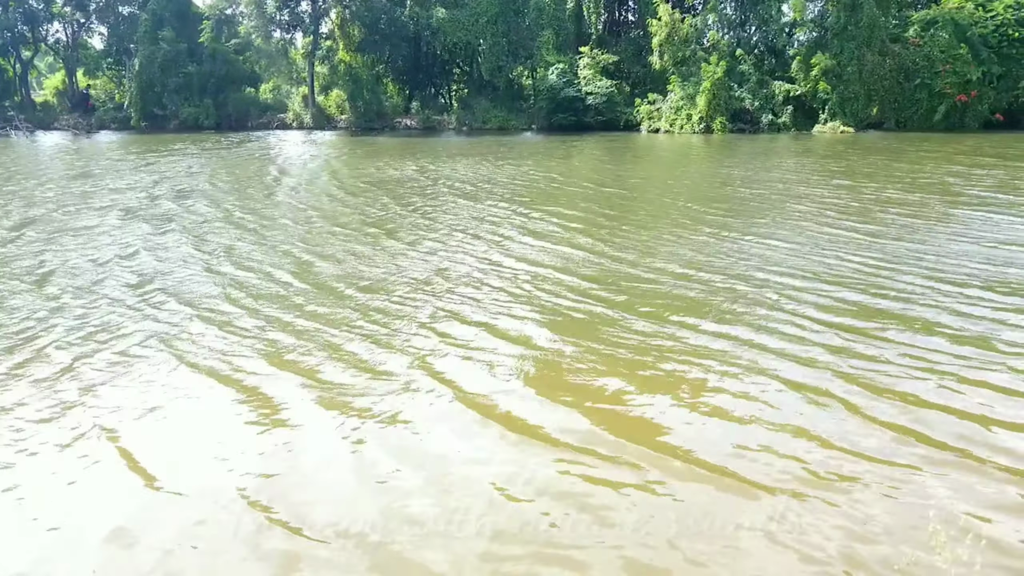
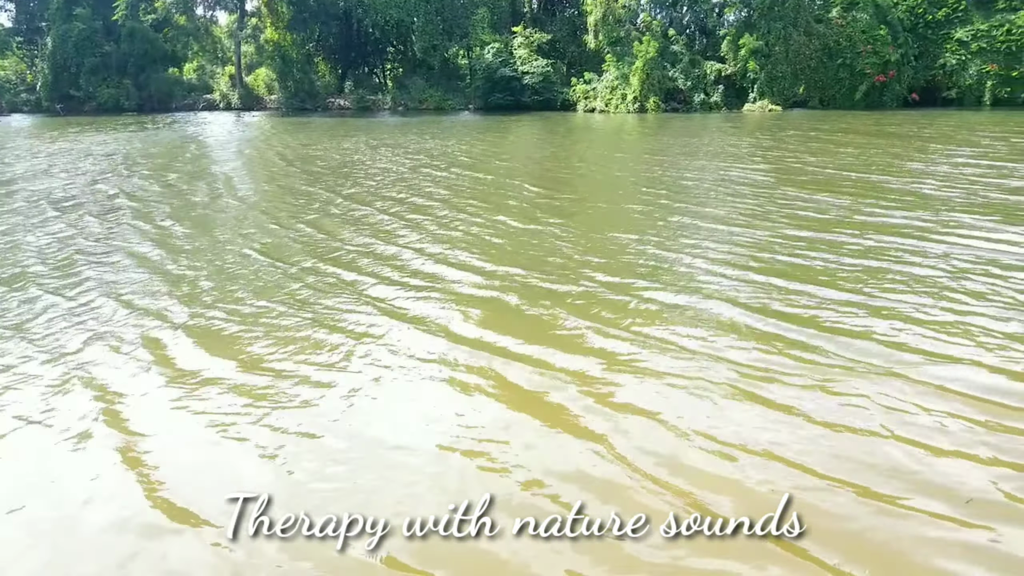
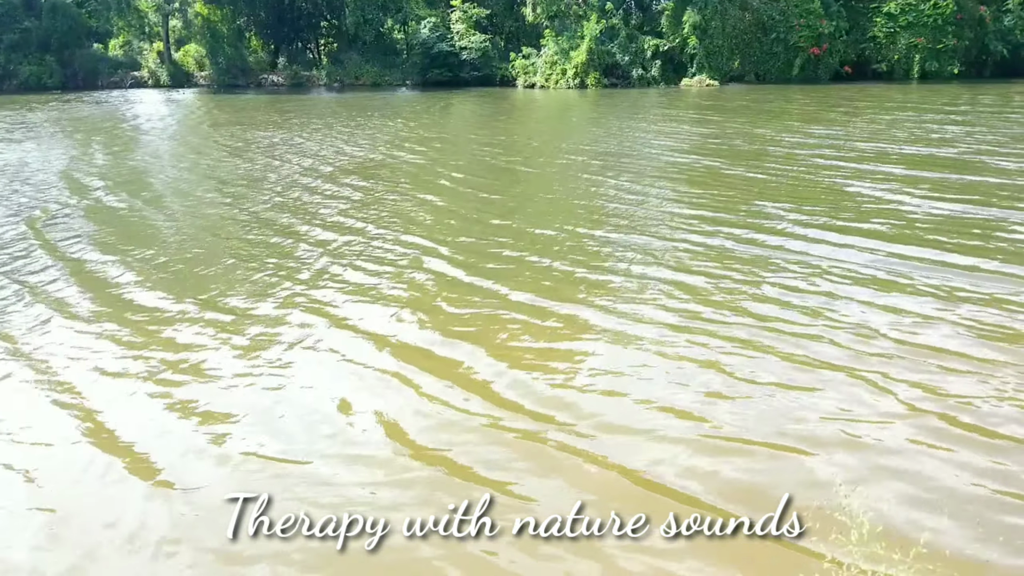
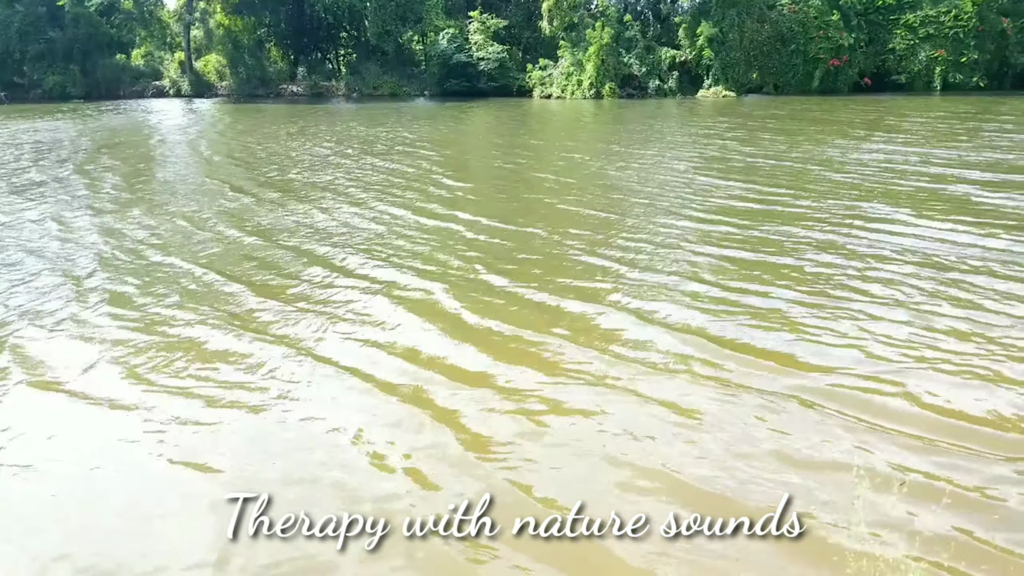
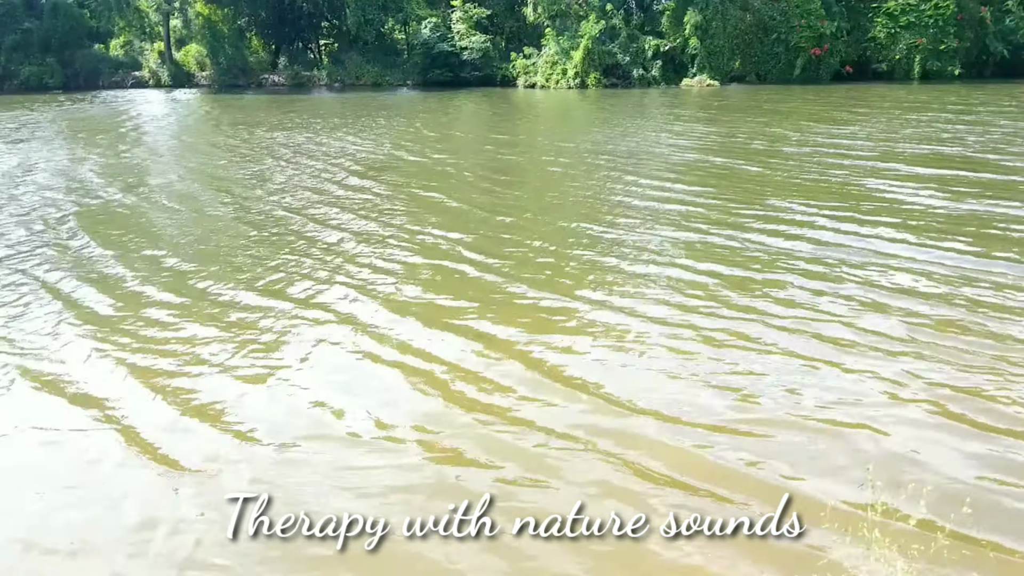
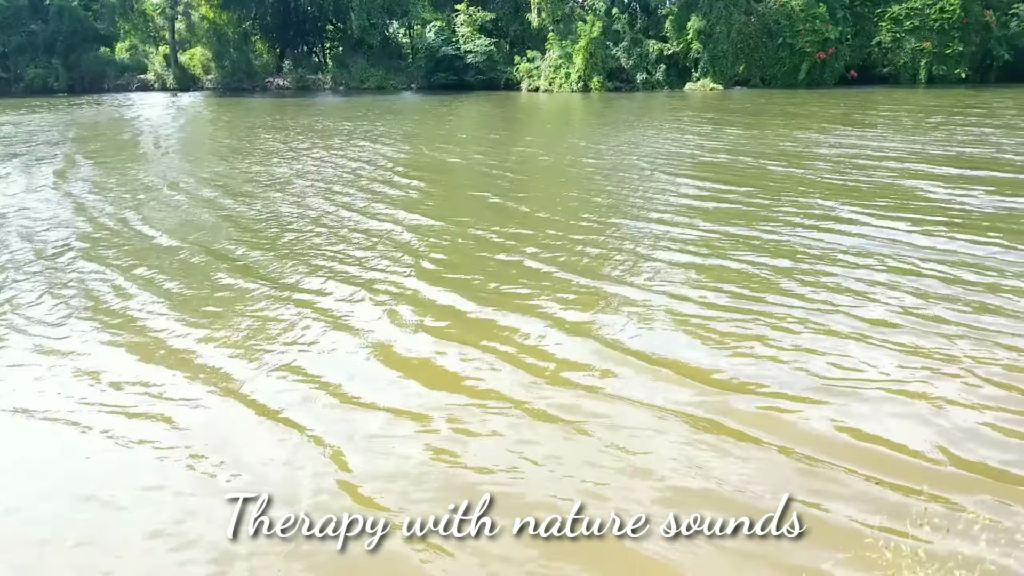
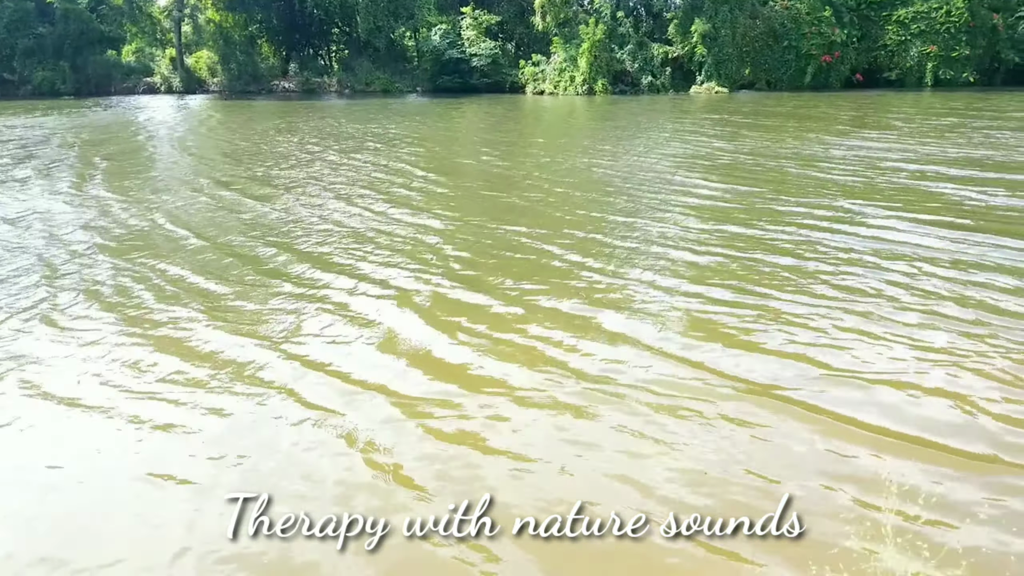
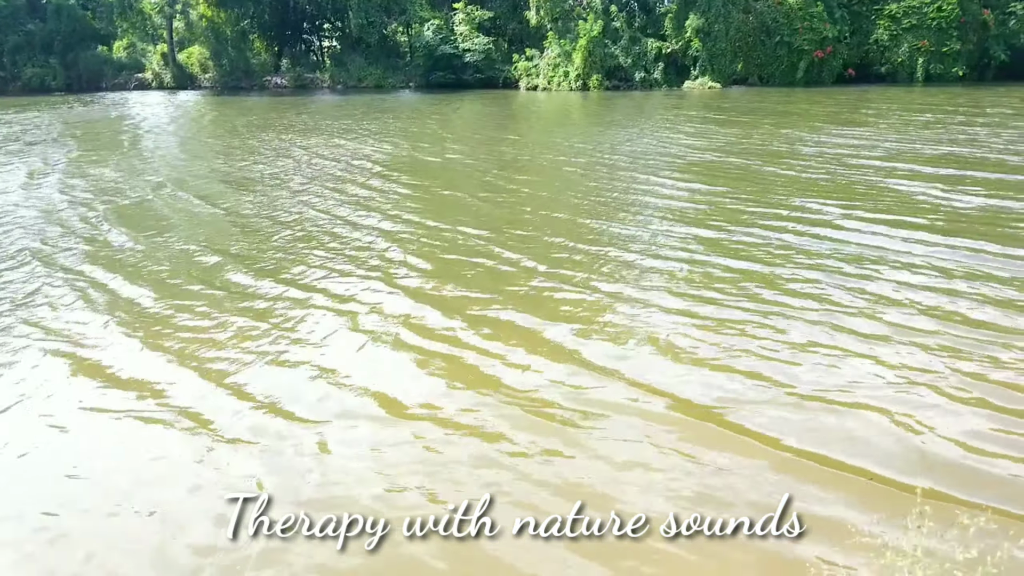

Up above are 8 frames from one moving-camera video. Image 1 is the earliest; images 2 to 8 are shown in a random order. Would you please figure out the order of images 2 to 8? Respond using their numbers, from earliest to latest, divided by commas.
2, 4, 7, 6, 8, 5, 3
